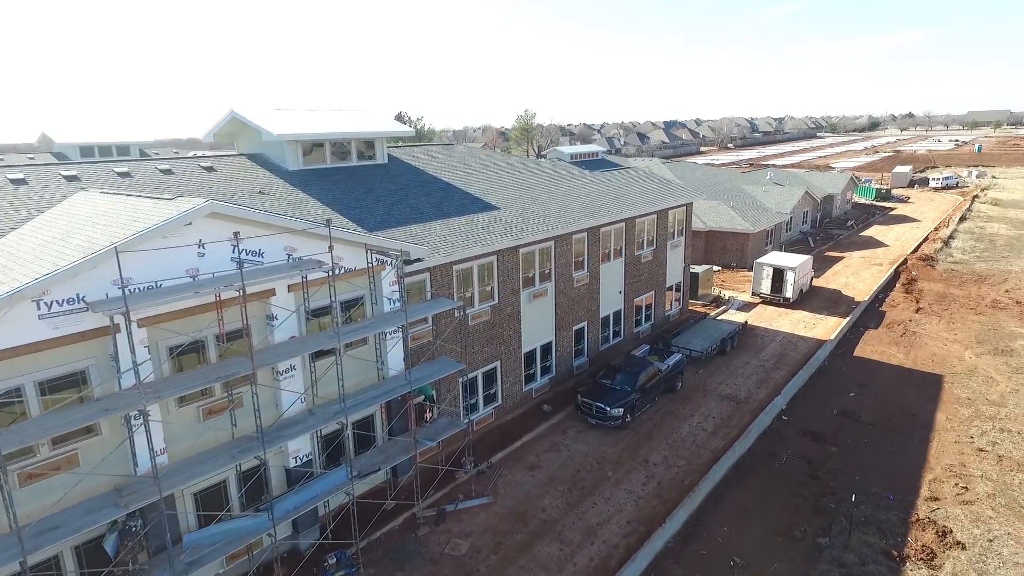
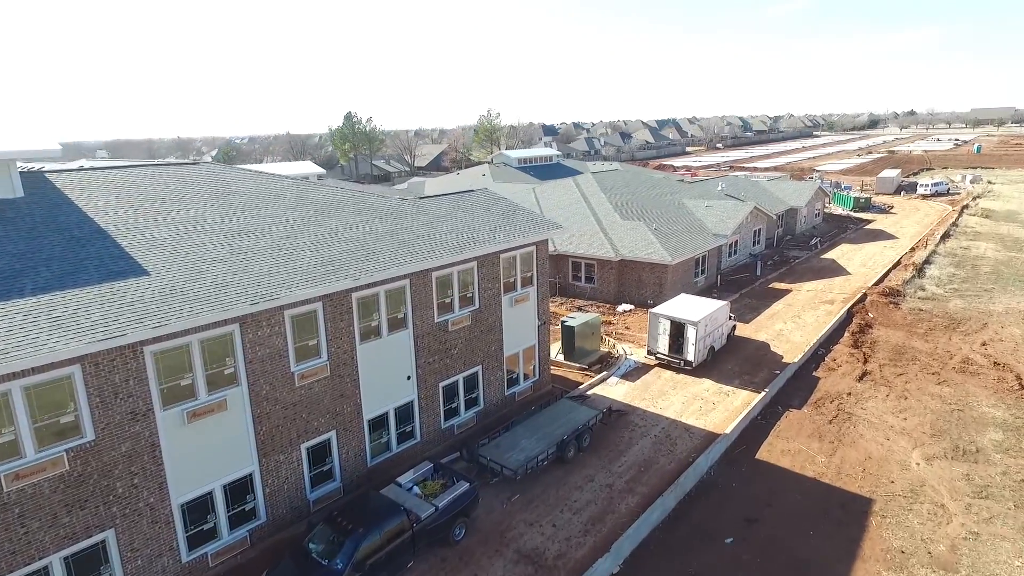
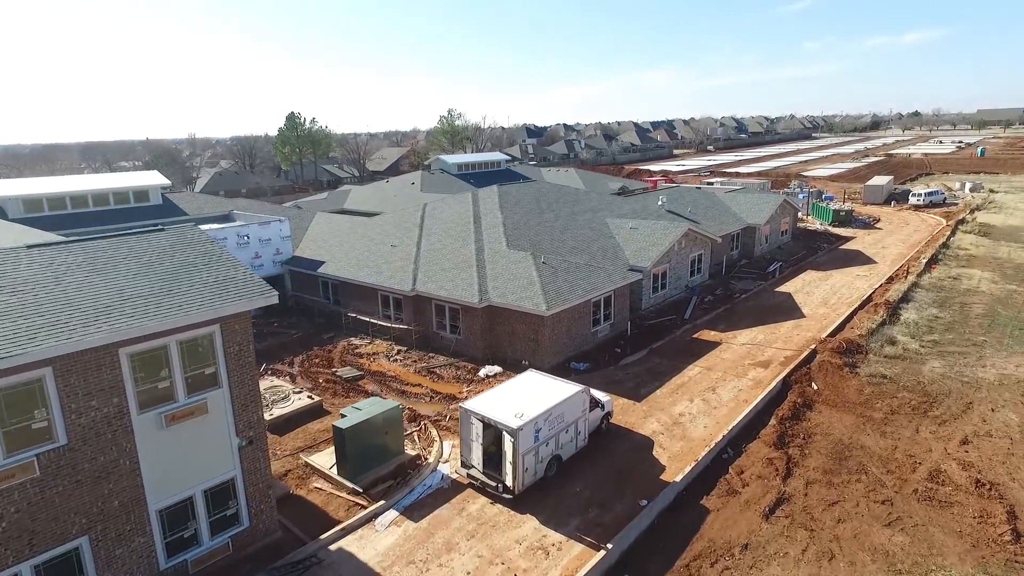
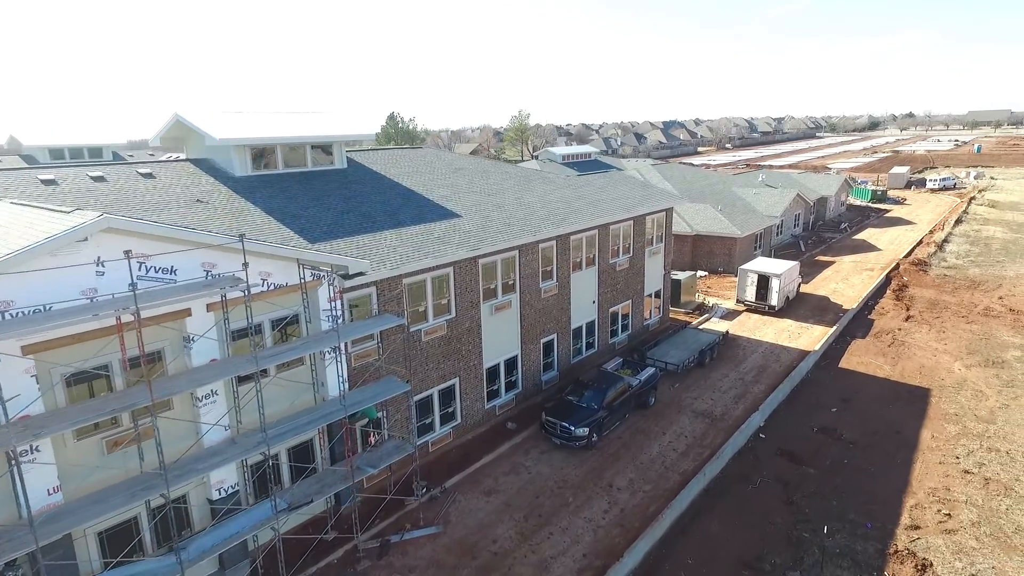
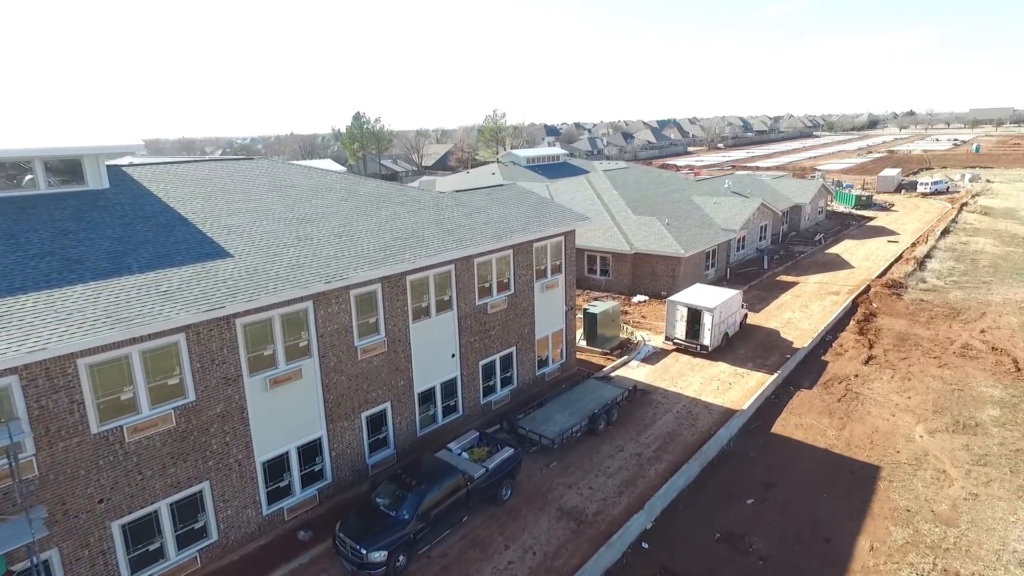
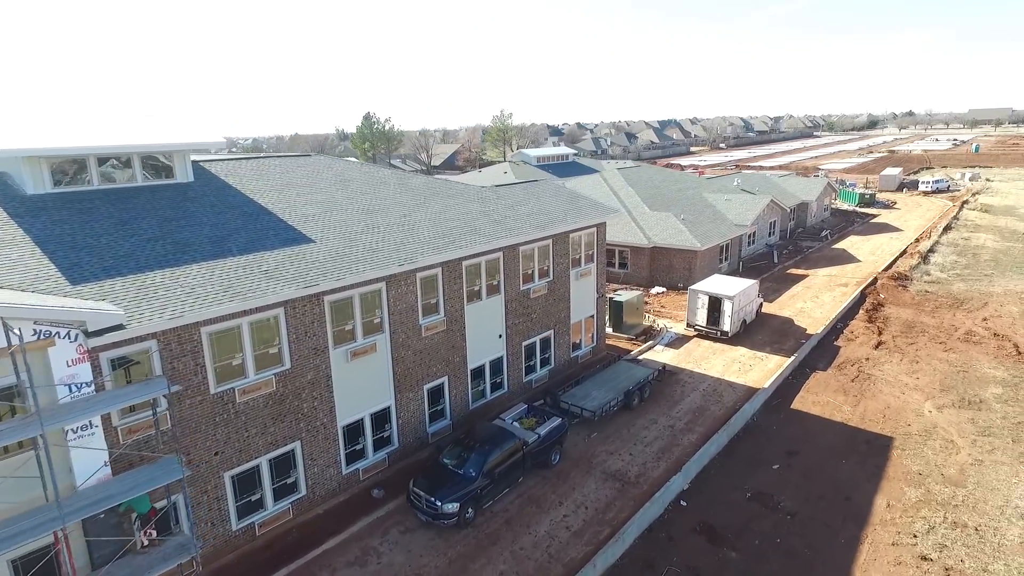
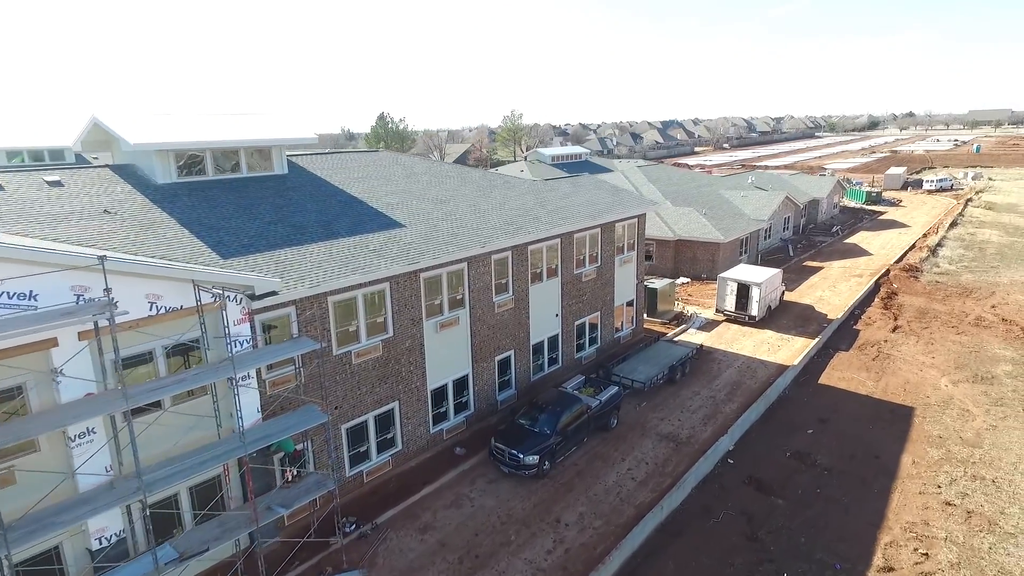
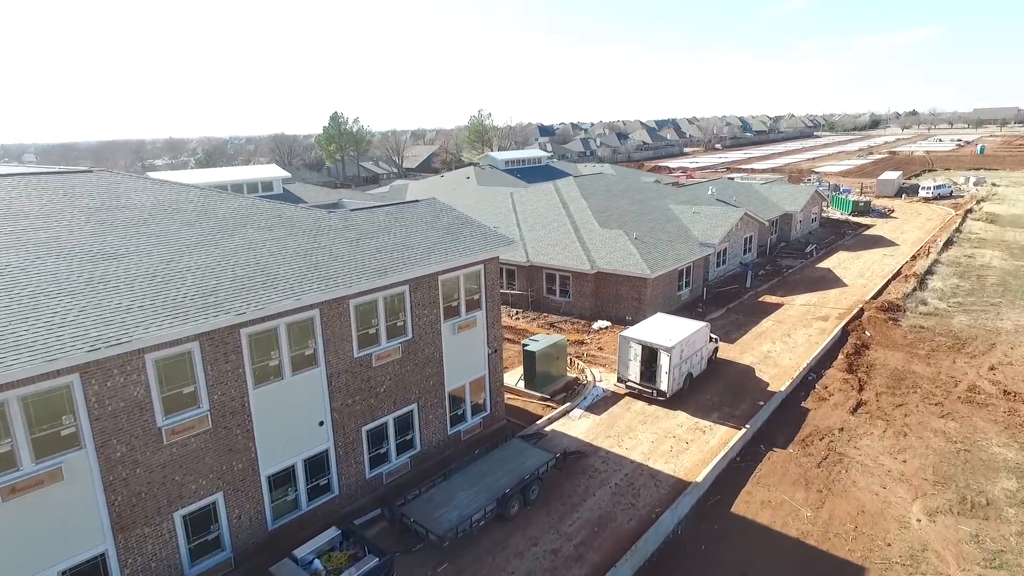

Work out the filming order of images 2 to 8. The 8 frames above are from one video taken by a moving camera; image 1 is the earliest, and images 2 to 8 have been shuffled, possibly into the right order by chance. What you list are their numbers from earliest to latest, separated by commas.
4, 7, 6, 5, 2, 8, 3
